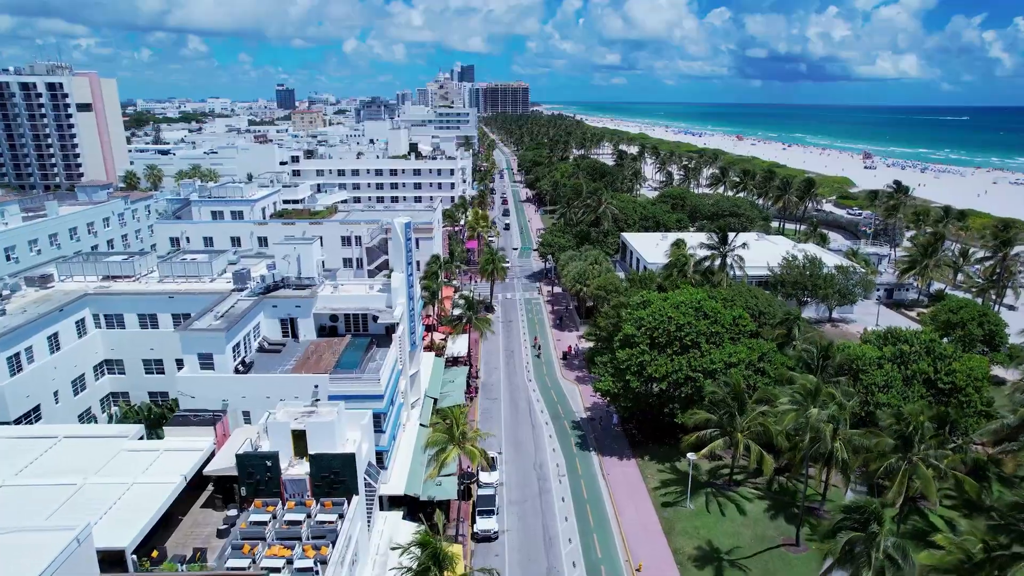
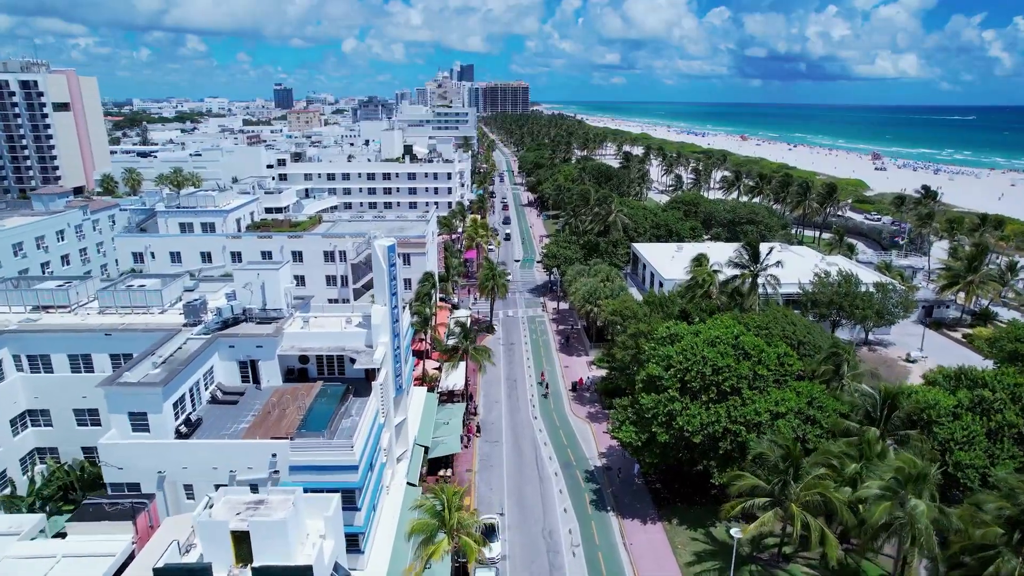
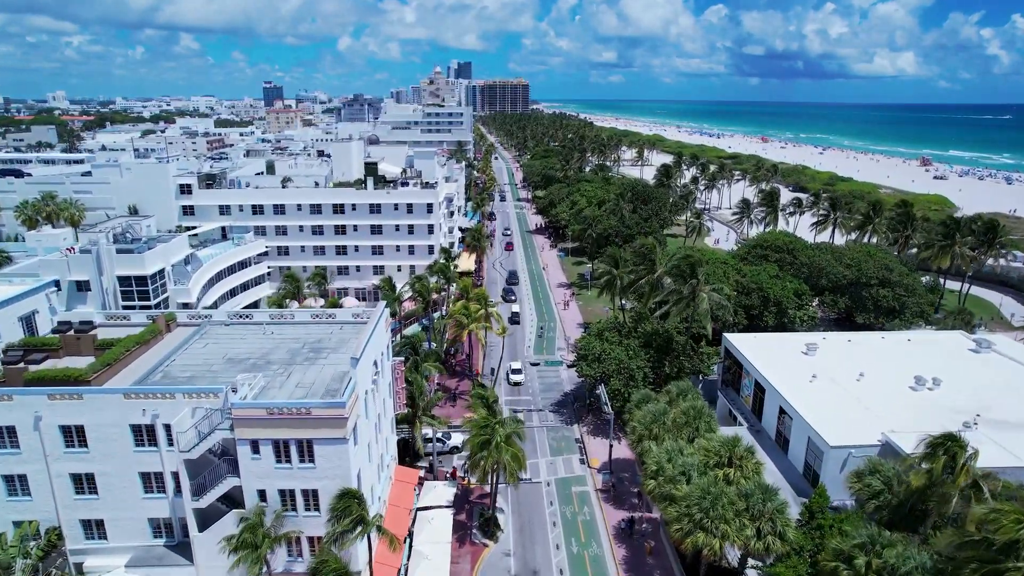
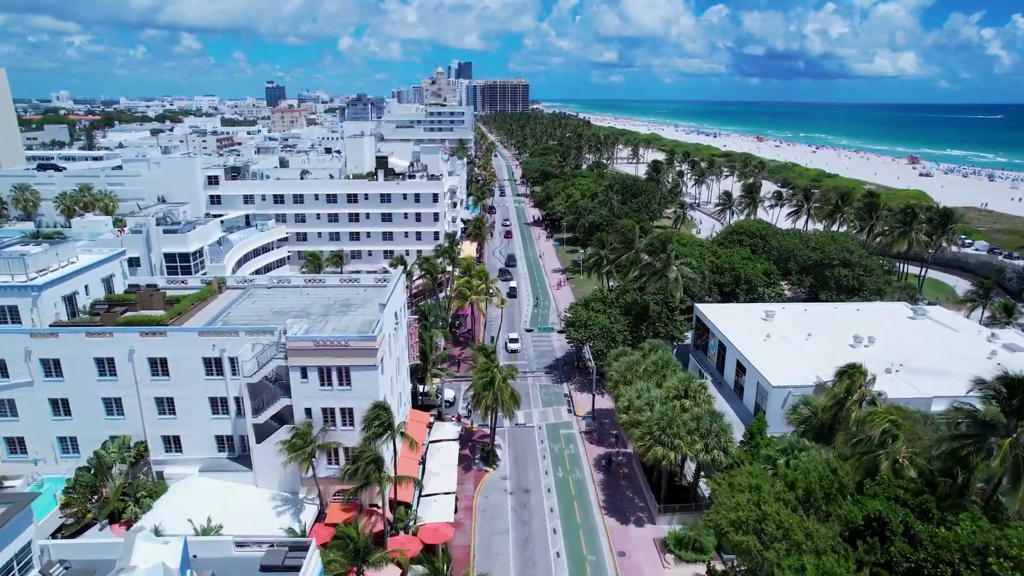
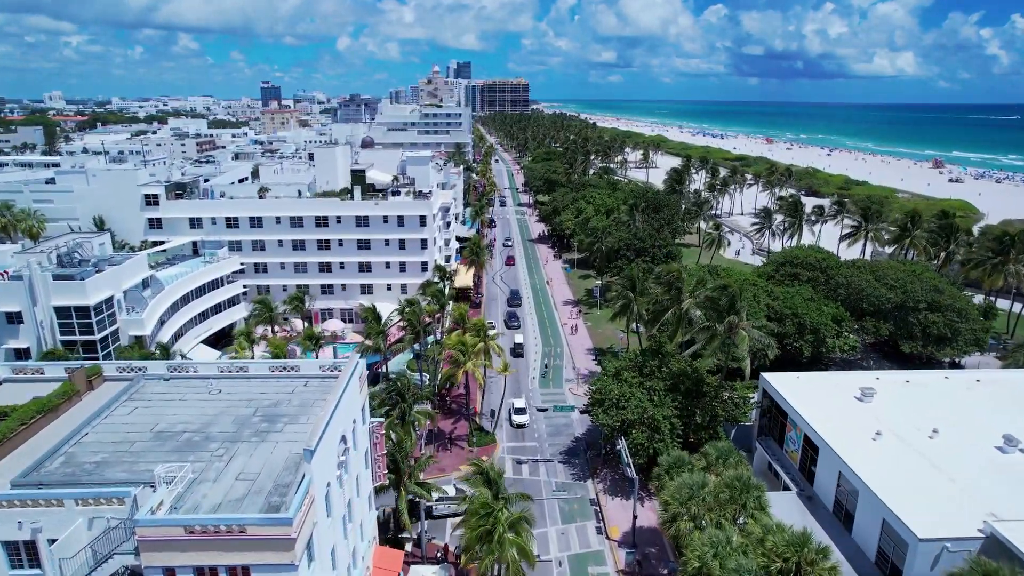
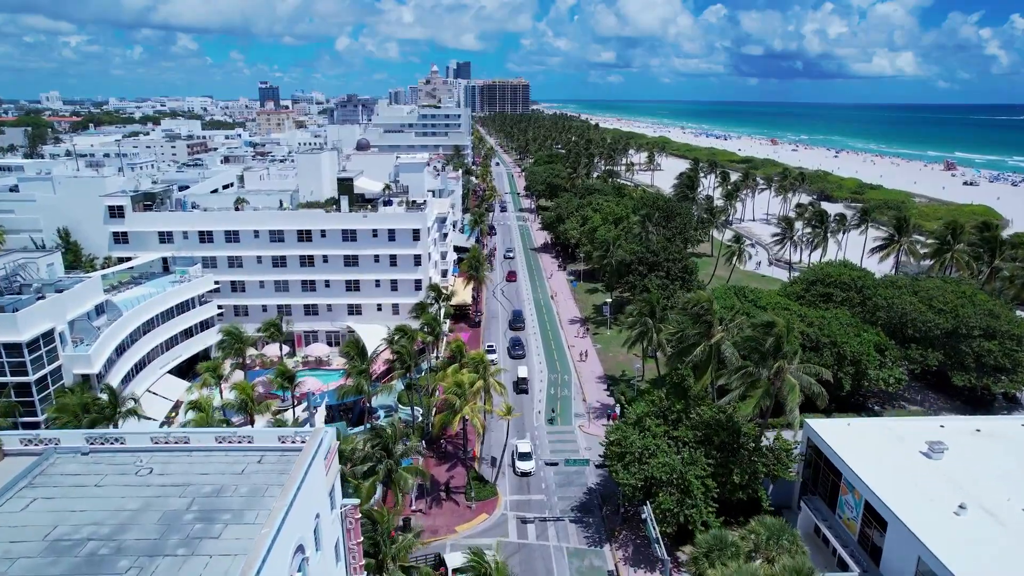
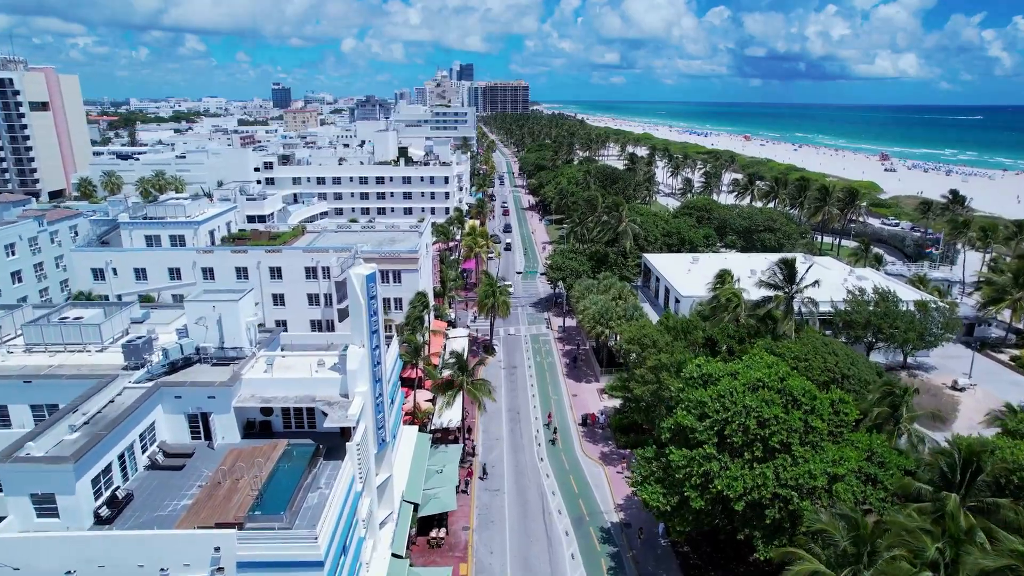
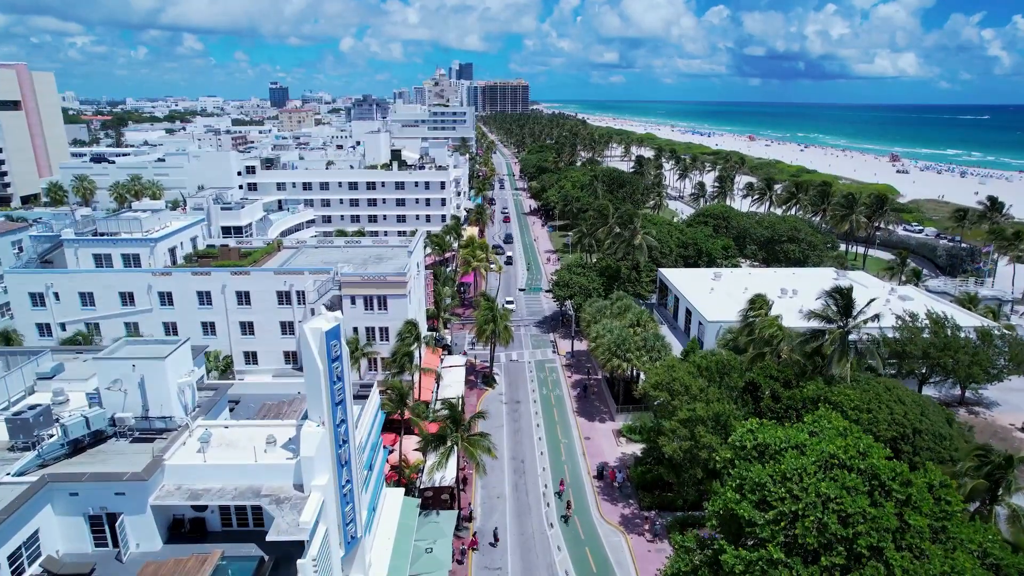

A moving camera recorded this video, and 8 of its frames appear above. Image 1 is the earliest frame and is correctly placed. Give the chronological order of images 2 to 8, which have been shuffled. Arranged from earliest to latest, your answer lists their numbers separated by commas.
2, 7, 8, 4, 3, 5, 6
